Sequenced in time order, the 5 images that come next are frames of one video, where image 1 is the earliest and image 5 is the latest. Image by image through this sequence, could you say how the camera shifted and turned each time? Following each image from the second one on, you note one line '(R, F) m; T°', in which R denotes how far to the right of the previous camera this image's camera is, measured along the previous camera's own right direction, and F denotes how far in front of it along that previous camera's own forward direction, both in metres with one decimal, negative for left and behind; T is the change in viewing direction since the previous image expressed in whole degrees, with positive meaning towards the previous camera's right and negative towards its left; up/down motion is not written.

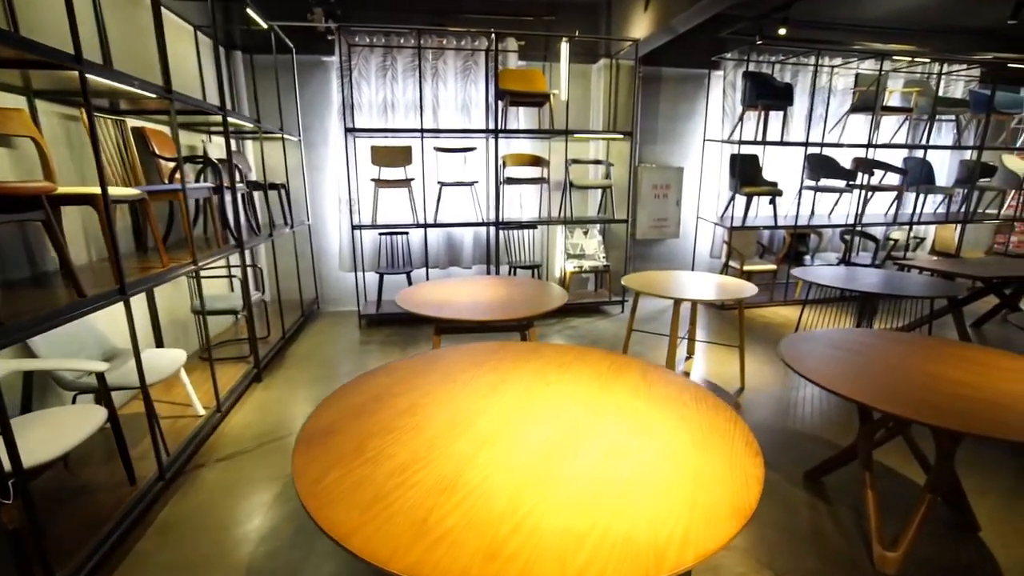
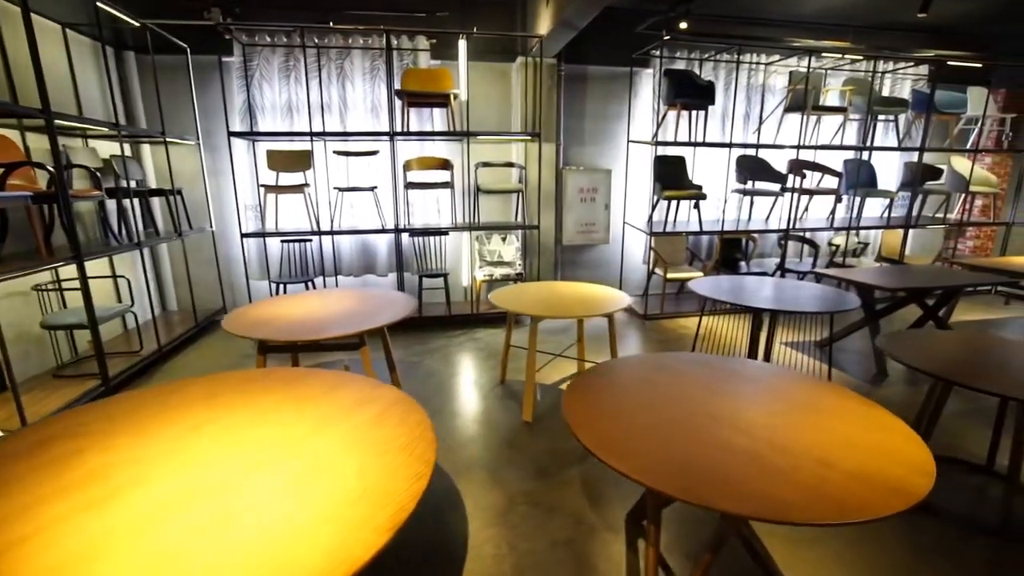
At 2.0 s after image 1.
(+0.8, +0.2) m; -1°
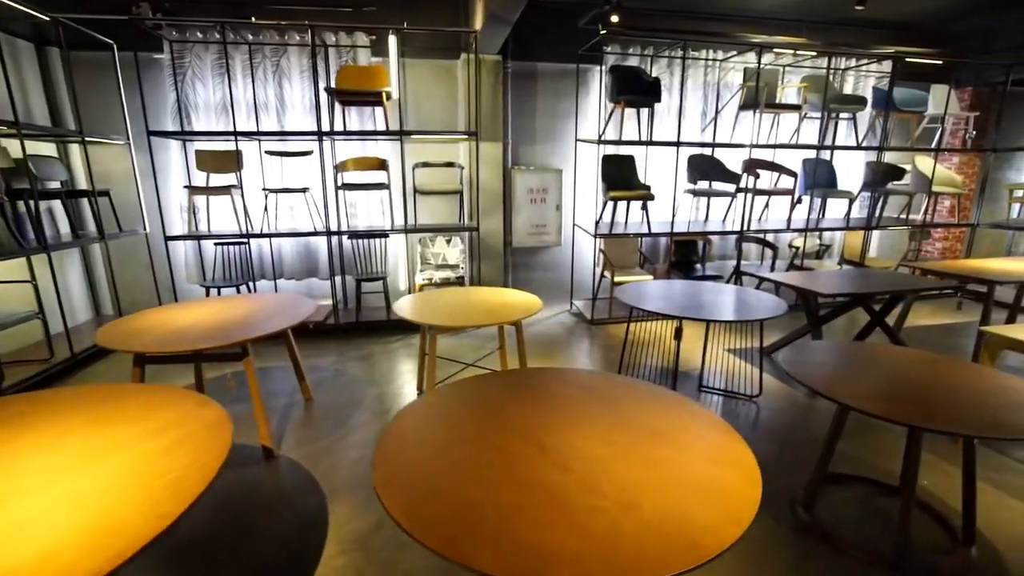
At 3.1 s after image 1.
(+0.5, +0.1) m; 0°
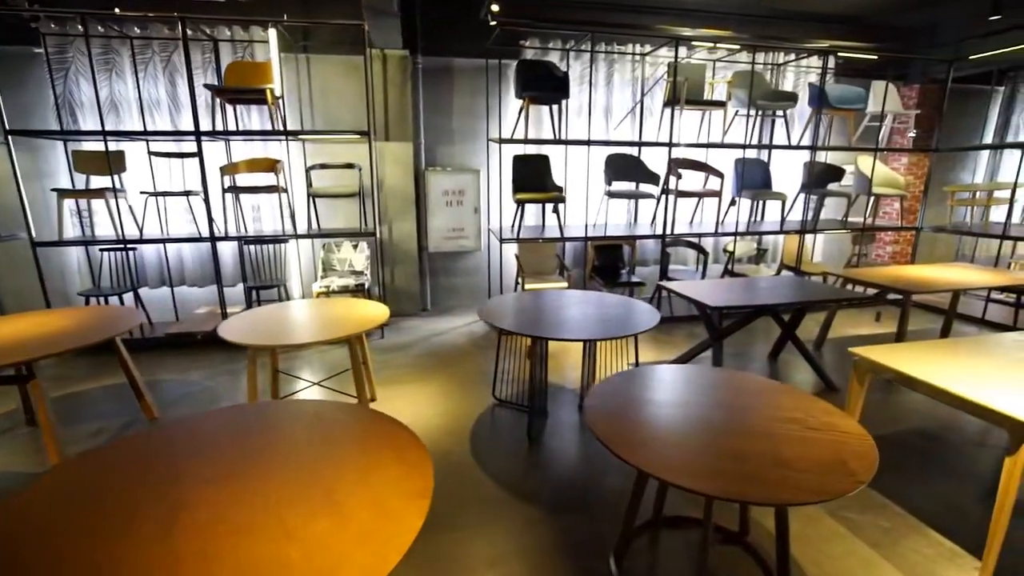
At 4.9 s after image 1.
(+0.8, +0.2) m; 0°
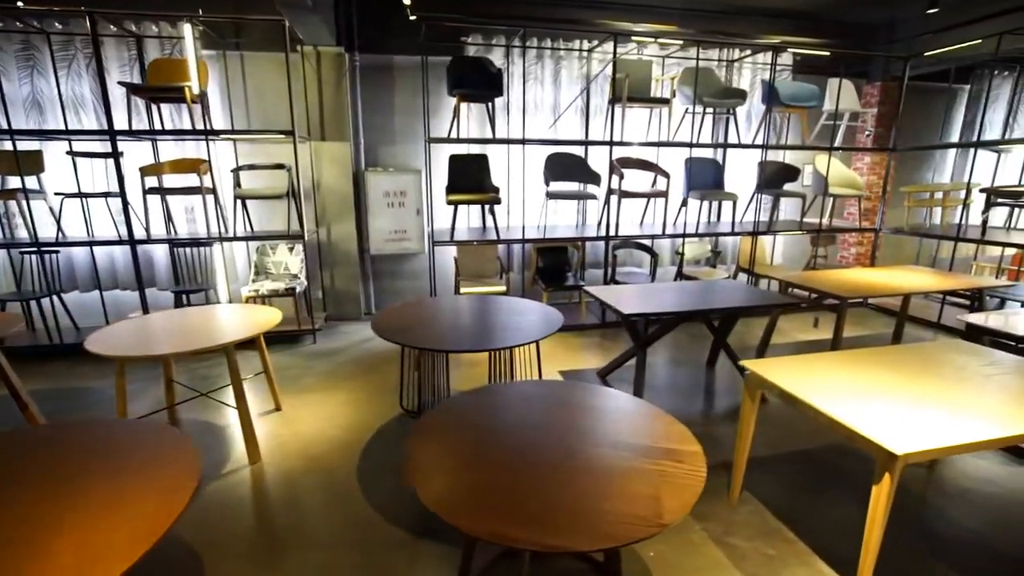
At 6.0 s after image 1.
(+0.5, +0.1) m; 0°
